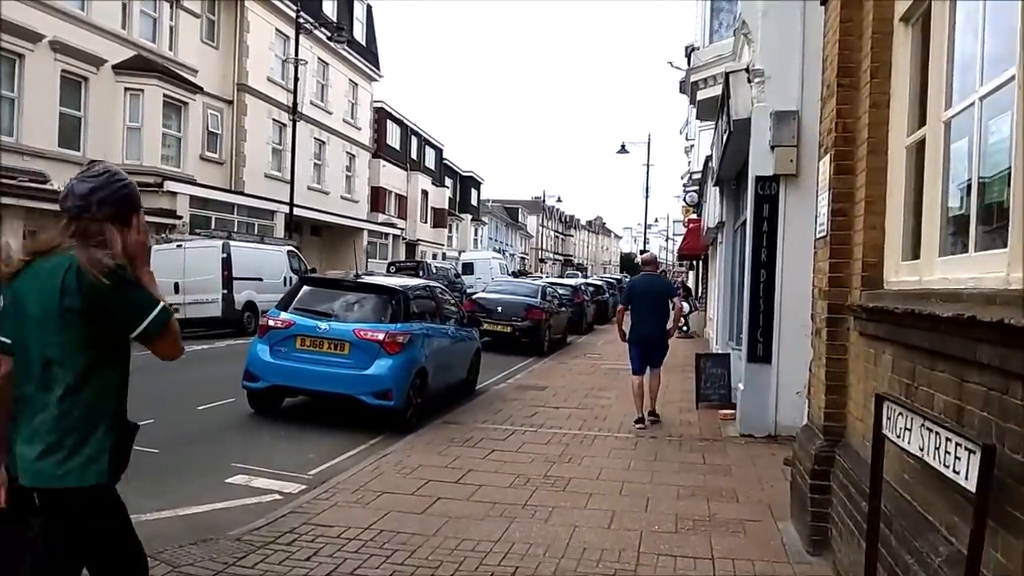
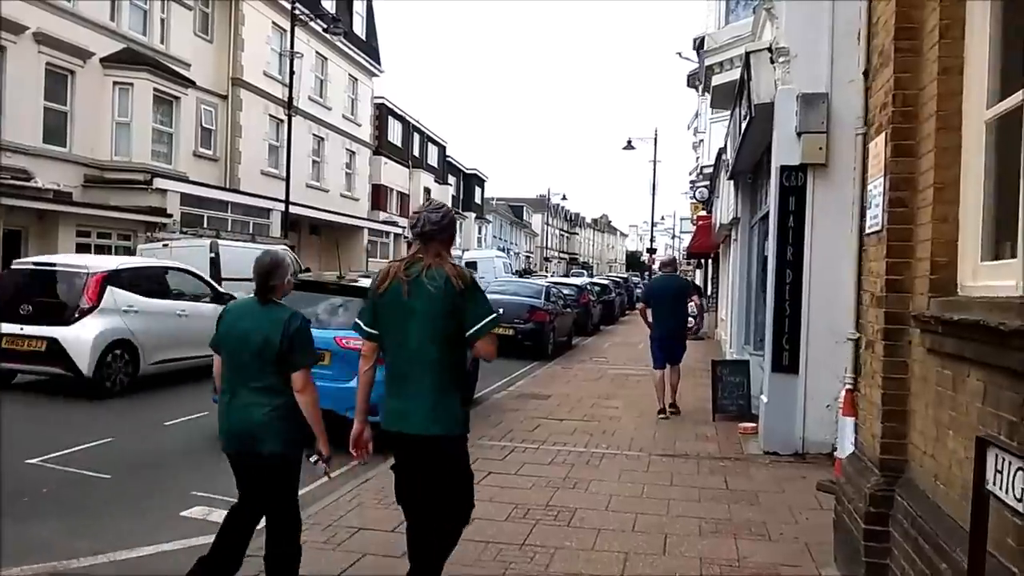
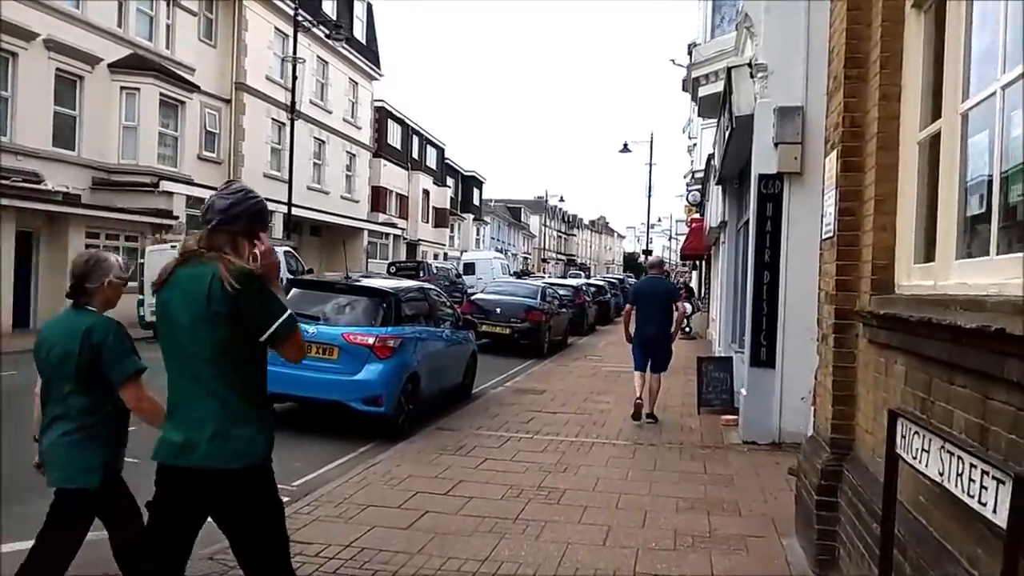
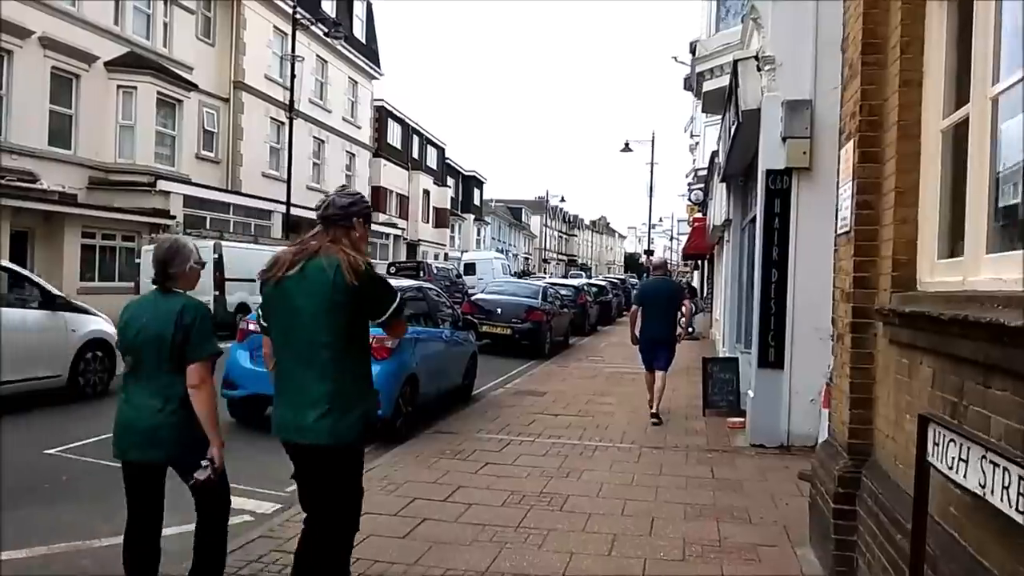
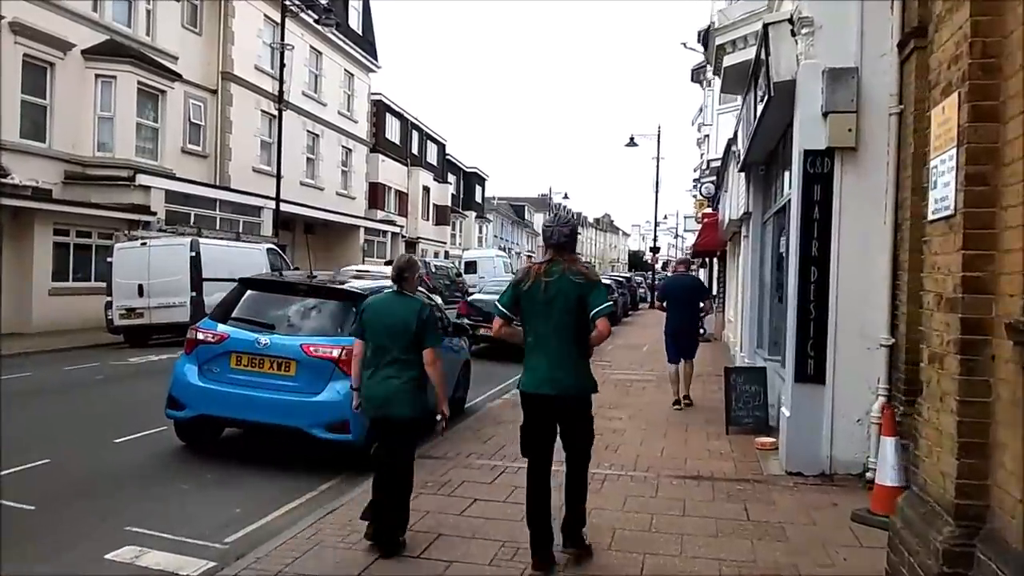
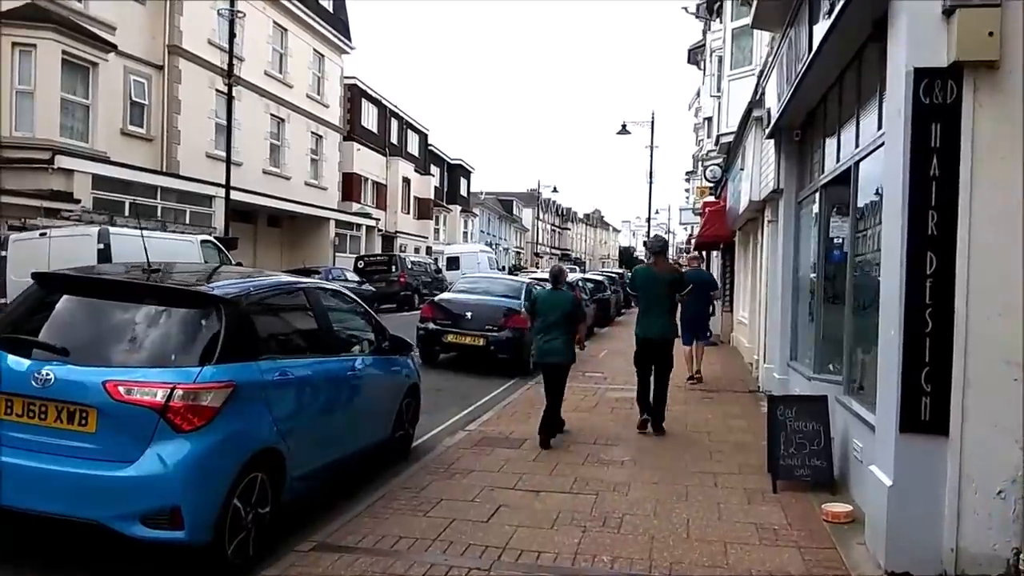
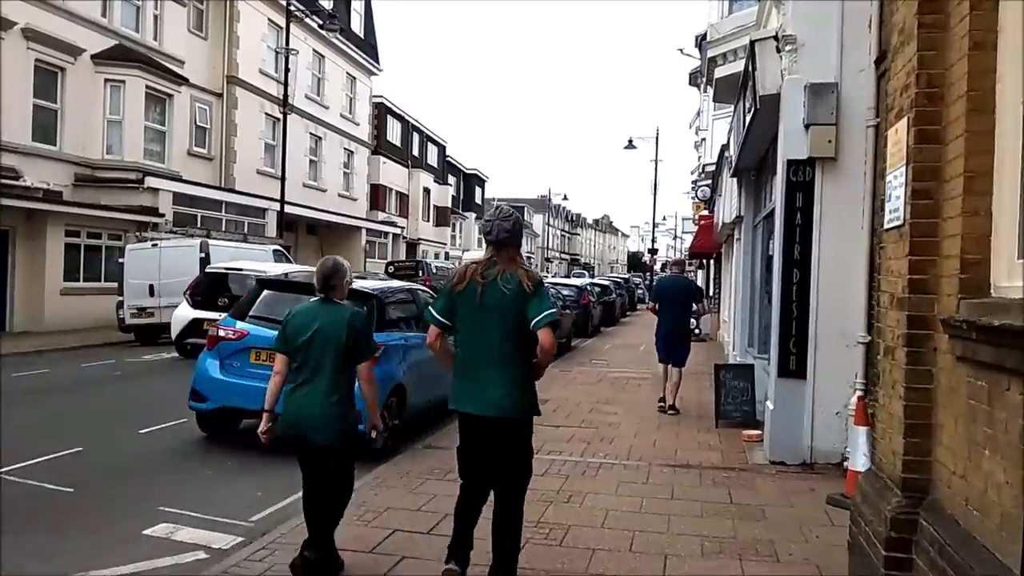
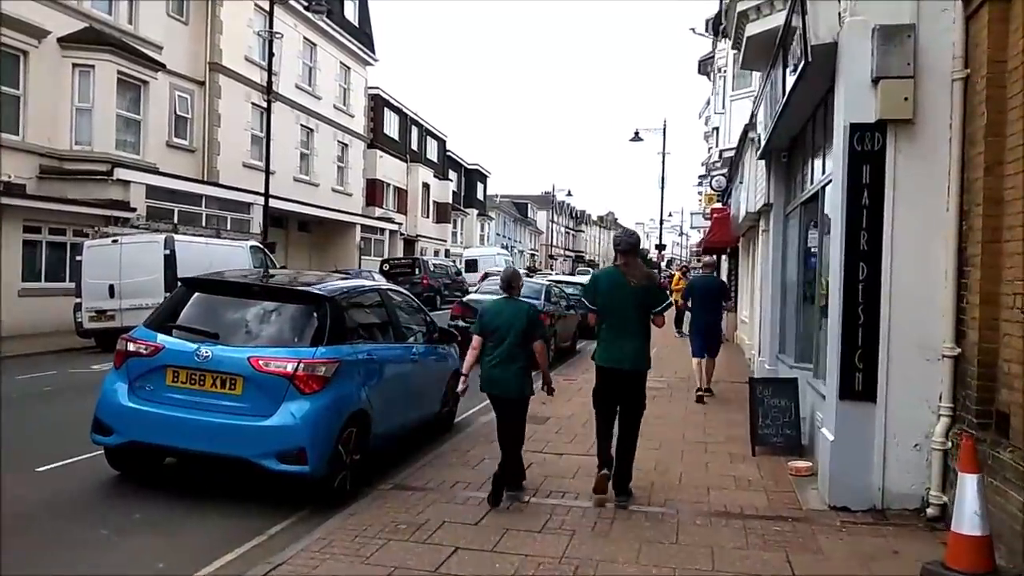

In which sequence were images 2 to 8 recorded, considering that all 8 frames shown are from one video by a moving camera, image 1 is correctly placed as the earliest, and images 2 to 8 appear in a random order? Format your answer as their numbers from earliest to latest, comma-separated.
3, 4, 2, 7, 5, 8, 6
